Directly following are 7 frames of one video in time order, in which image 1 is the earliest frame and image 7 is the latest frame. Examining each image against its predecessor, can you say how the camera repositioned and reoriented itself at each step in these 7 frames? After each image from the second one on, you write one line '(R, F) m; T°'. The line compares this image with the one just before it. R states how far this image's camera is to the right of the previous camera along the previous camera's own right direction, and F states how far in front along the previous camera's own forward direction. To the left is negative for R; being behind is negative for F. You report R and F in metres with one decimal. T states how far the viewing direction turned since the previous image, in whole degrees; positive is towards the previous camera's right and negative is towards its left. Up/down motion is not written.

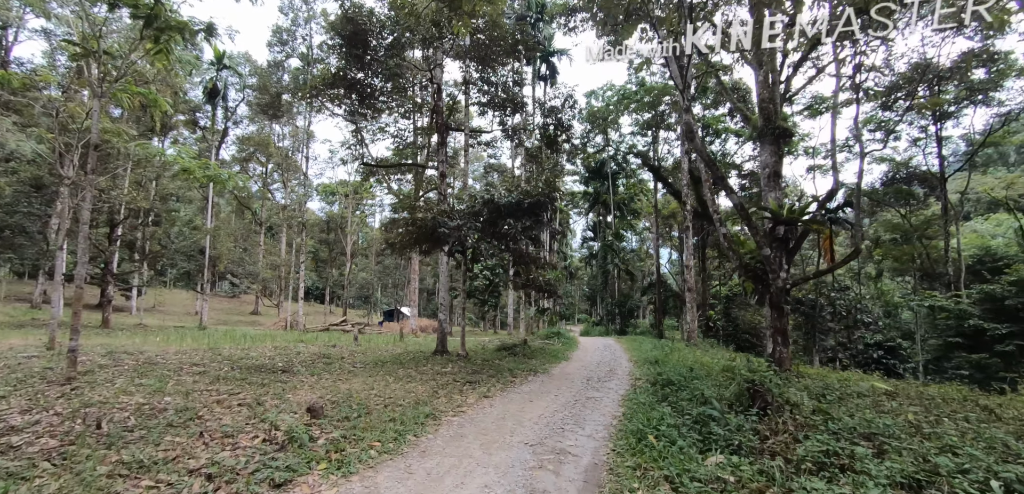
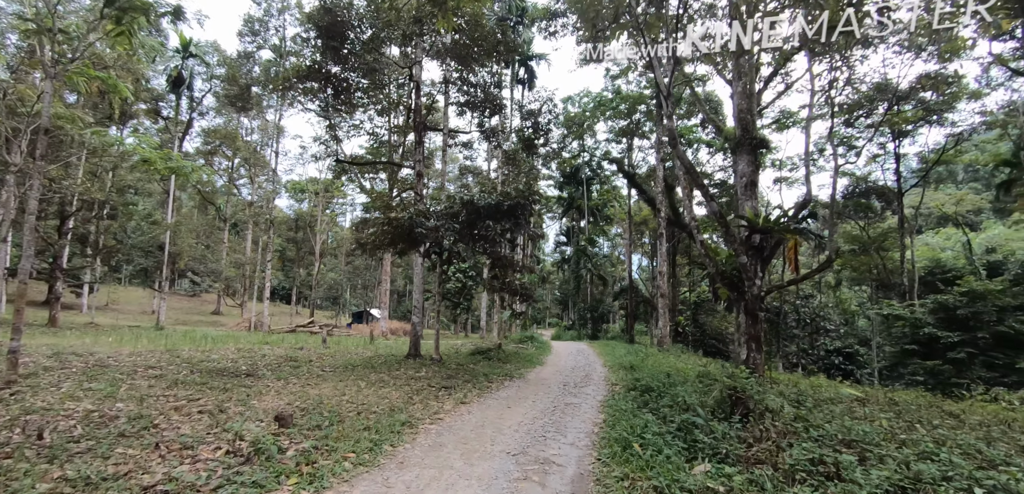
(-0.1, +0.1) m; +3°
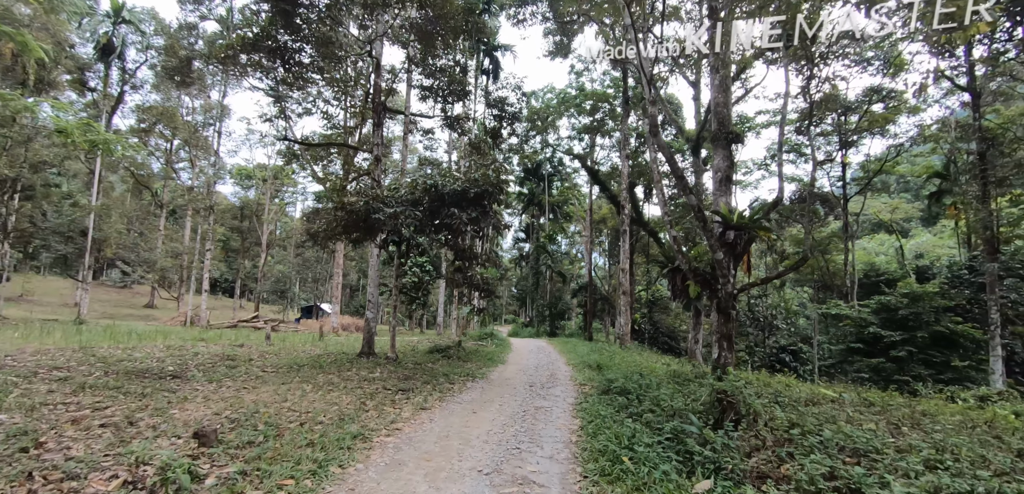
(-0.1, +0.5) m; +5°
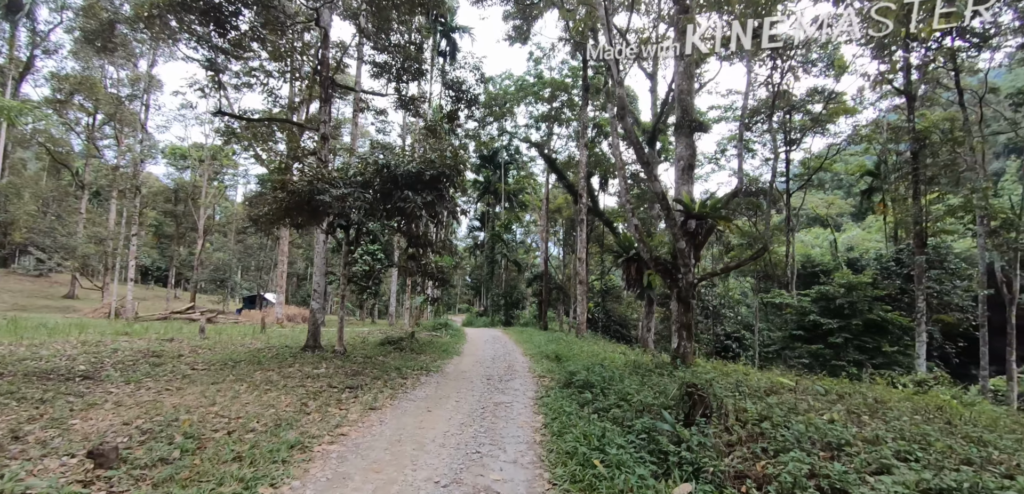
(0.0, +0.4) m; +6°
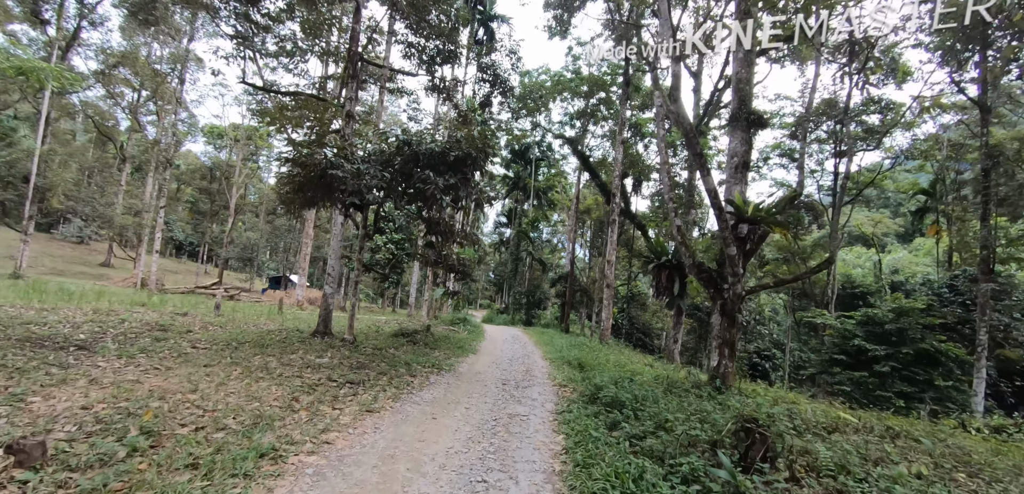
(0.0, +0.7) m; -3°
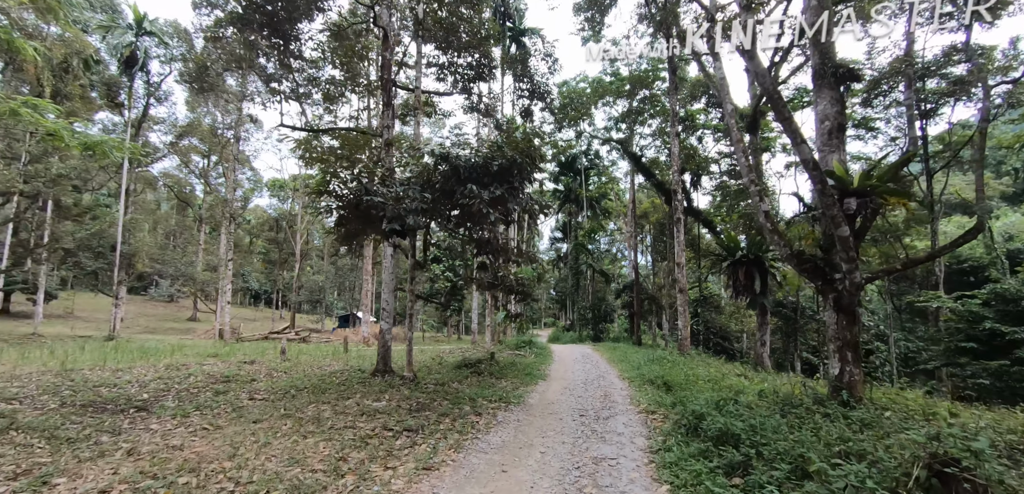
(0.0, +0.7) m; -7°
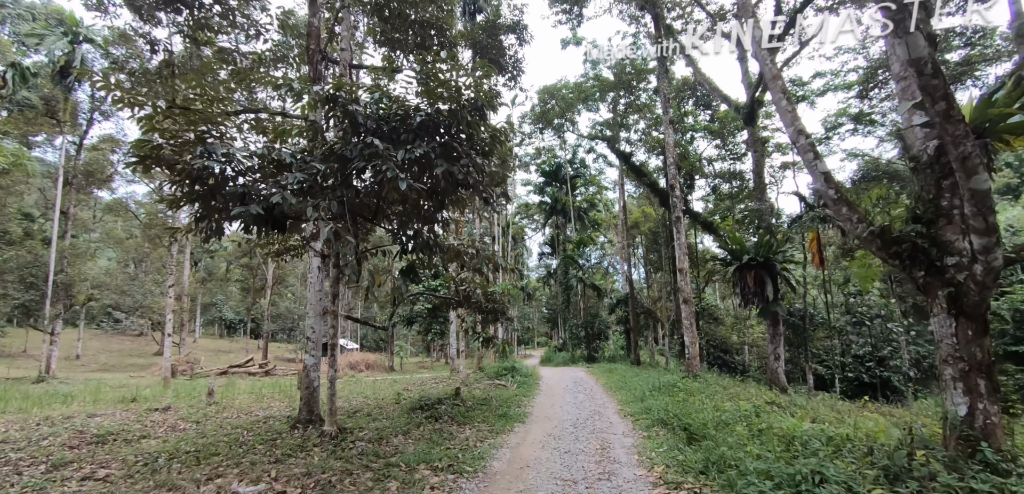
(+0.4, +1.9) m; +1°
